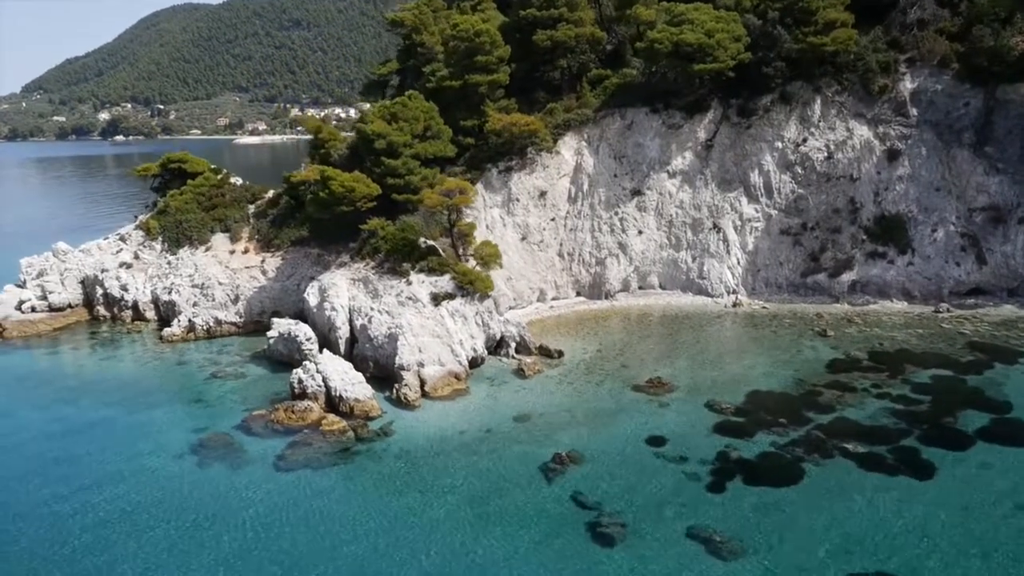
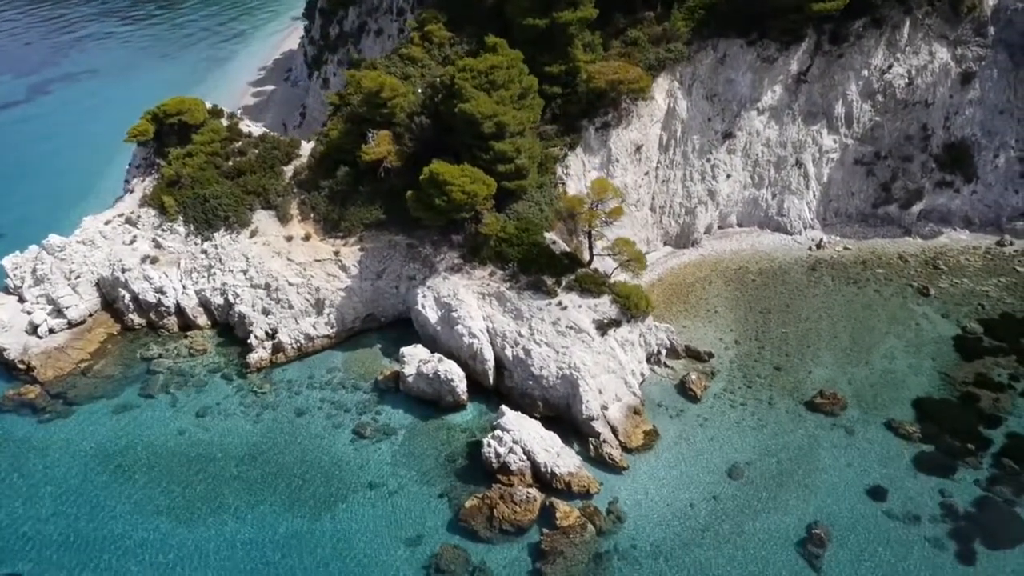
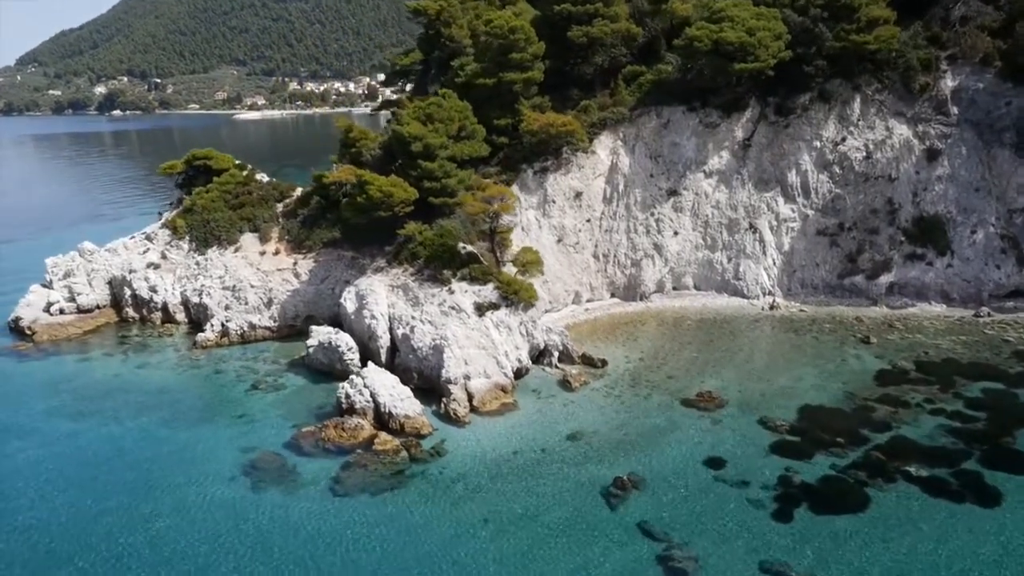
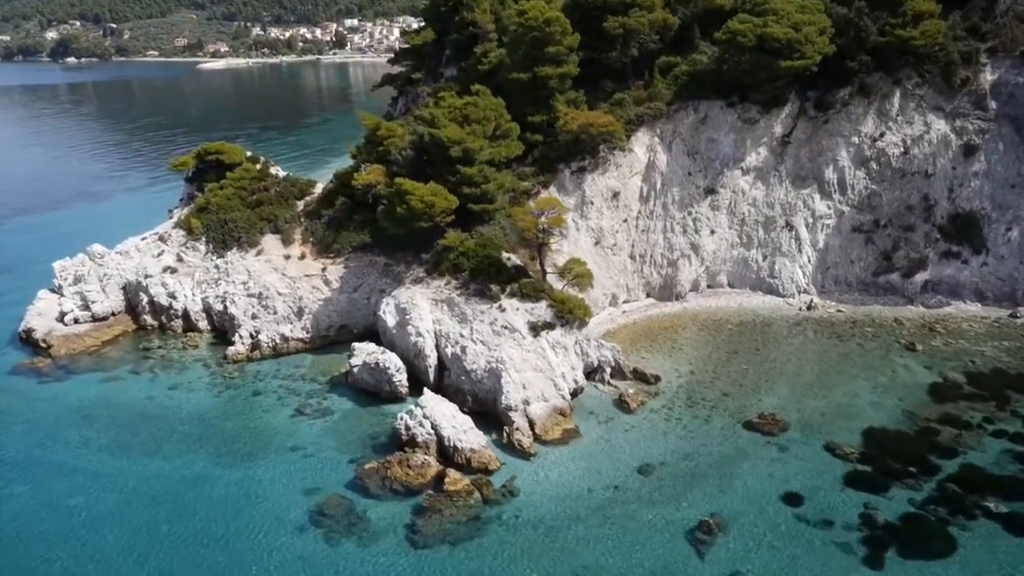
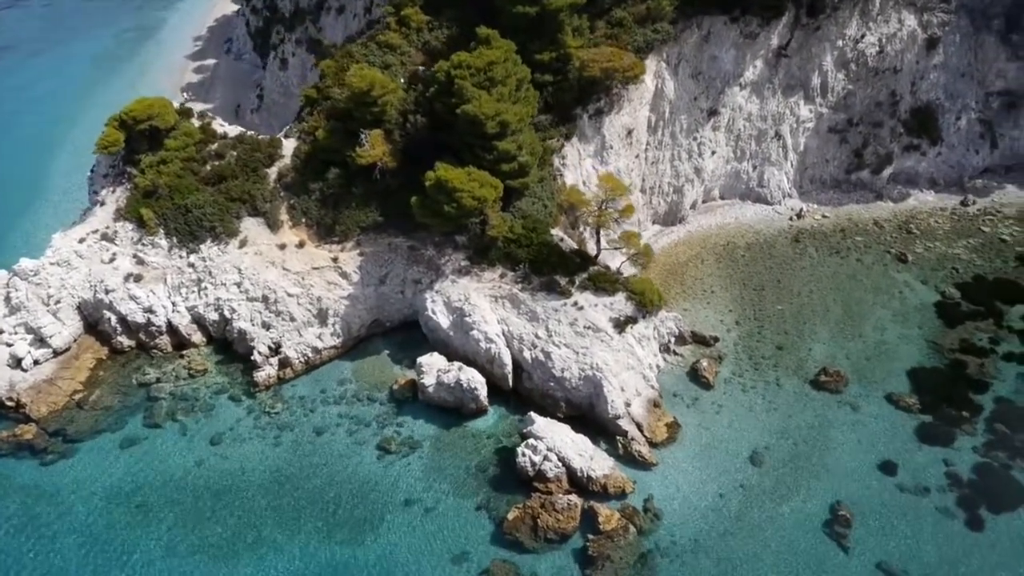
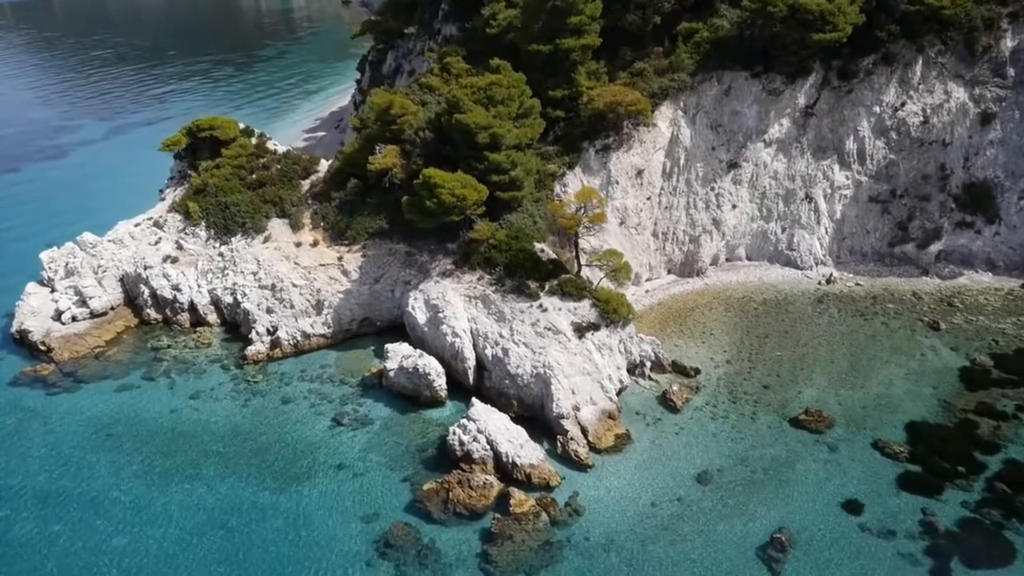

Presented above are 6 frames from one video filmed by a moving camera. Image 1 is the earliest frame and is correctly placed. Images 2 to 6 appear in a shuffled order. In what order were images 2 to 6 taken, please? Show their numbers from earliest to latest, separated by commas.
3, 4, 6, 2, 5
